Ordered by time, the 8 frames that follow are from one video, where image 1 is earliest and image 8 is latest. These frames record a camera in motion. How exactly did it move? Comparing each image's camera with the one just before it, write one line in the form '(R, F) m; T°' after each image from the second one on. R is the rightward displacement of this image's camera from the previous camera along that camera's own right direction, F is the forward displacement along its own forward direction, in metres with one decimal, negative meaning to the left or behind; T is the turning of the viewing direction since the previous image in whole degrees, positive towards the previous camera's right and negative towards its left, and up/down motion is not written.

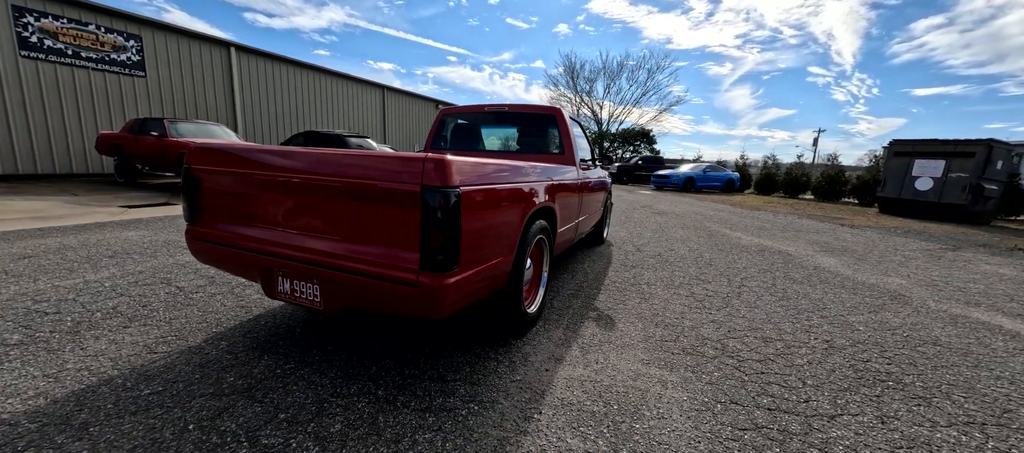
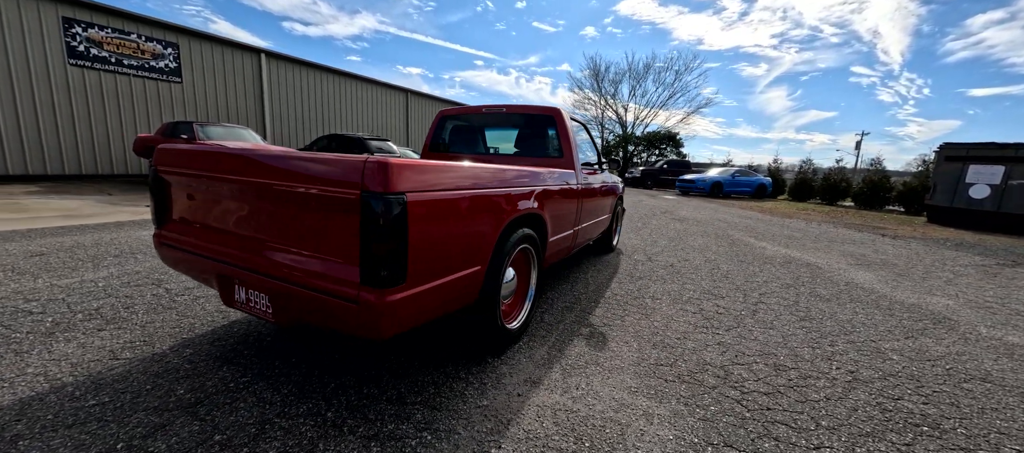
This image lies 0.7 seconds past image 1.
(+0.3, +0.2) m; -4°
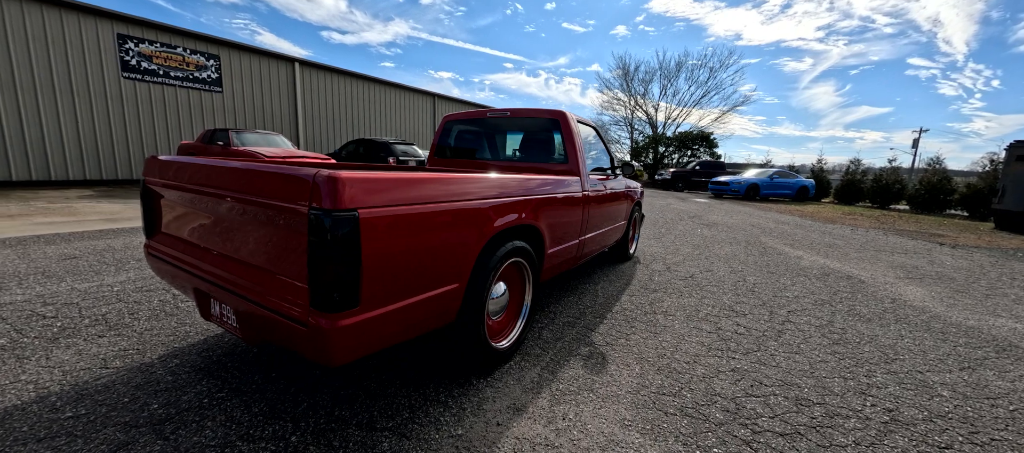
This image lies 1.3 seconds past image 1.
(+0.2, +0.2) m; -4°
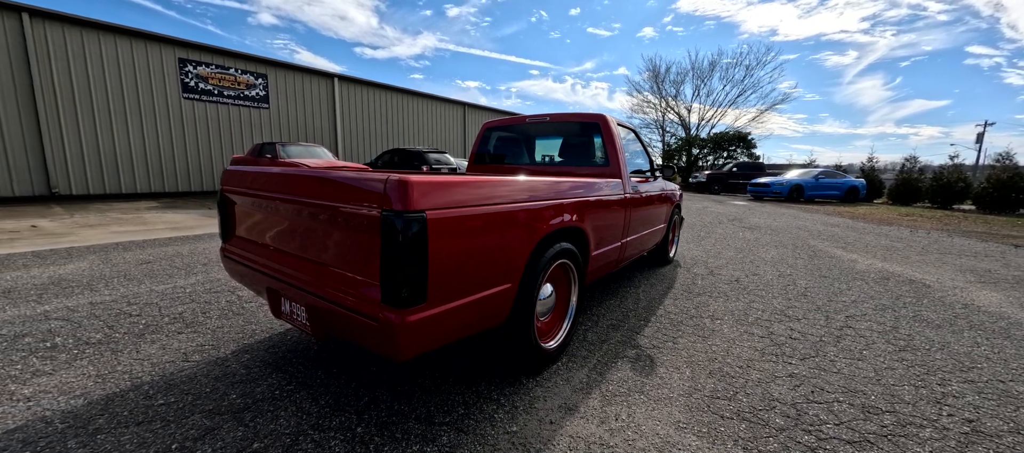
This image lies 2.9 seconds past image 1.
(-0.1, 0.0) m; -4°
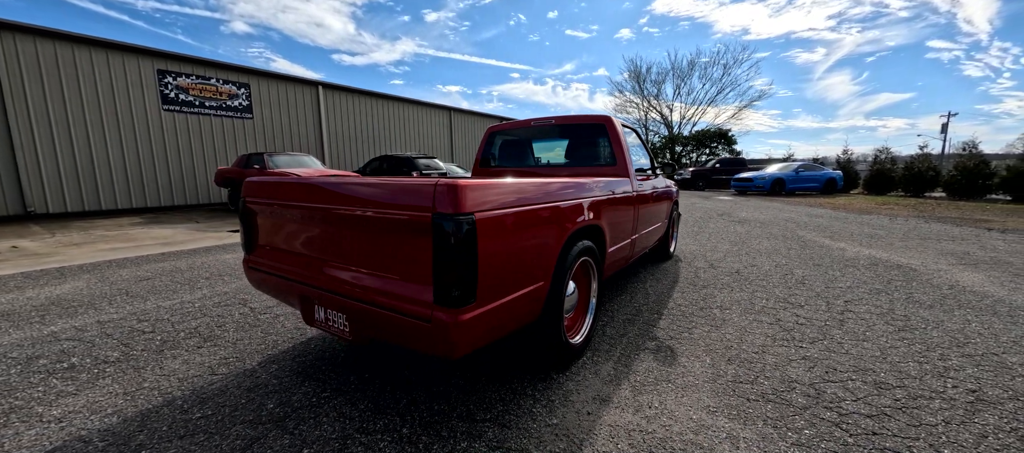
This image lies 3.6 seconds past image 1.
(-0.2, -0.1) m; +2°
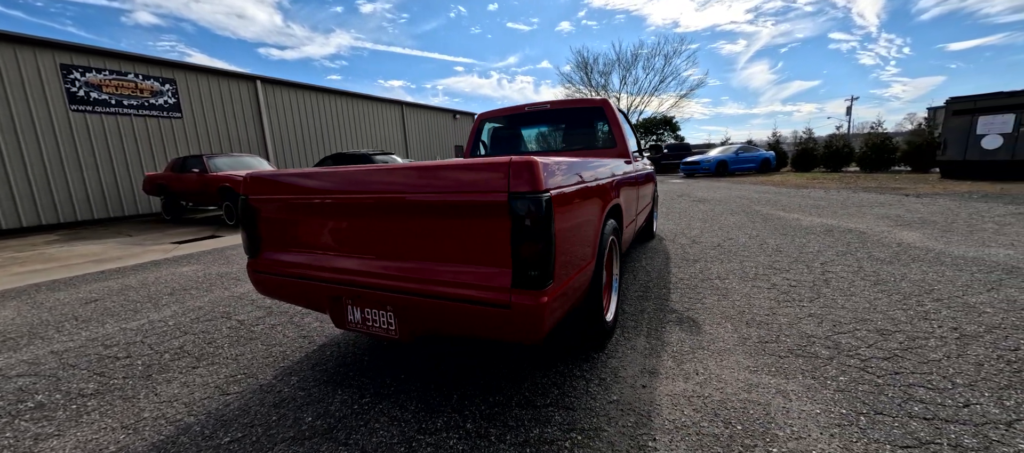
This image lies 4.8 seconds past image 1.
(-0.5, +0.1) m; +7°
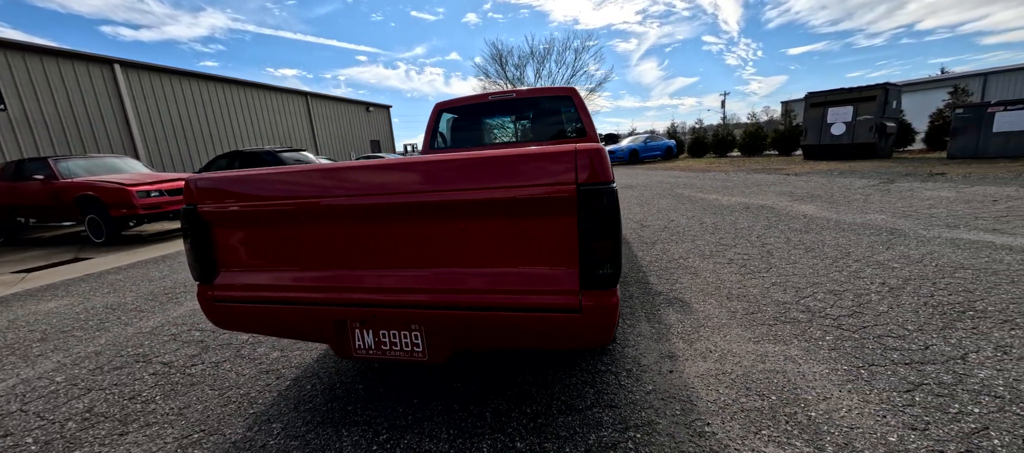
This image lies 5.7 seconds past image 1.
(-0.5, +0.2) m; +12°
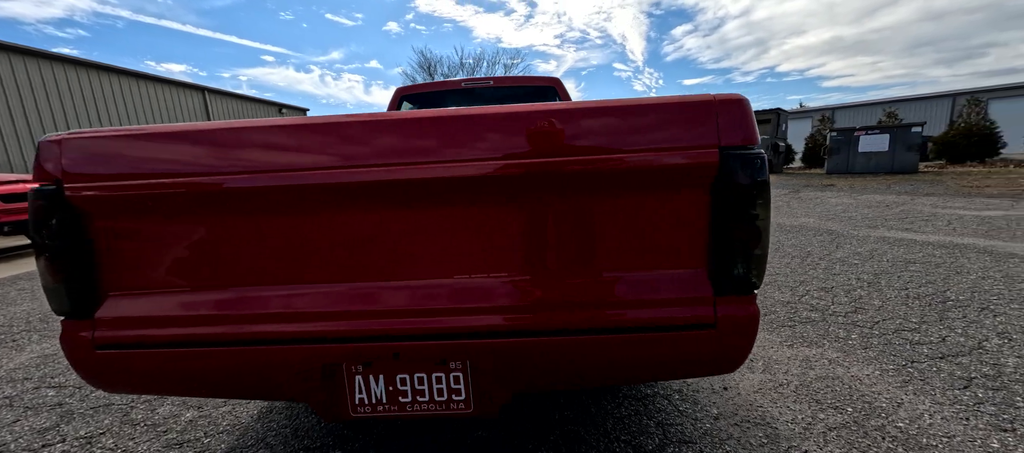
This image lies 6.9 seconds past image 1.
(-0.4, +0.5) m; +11°
